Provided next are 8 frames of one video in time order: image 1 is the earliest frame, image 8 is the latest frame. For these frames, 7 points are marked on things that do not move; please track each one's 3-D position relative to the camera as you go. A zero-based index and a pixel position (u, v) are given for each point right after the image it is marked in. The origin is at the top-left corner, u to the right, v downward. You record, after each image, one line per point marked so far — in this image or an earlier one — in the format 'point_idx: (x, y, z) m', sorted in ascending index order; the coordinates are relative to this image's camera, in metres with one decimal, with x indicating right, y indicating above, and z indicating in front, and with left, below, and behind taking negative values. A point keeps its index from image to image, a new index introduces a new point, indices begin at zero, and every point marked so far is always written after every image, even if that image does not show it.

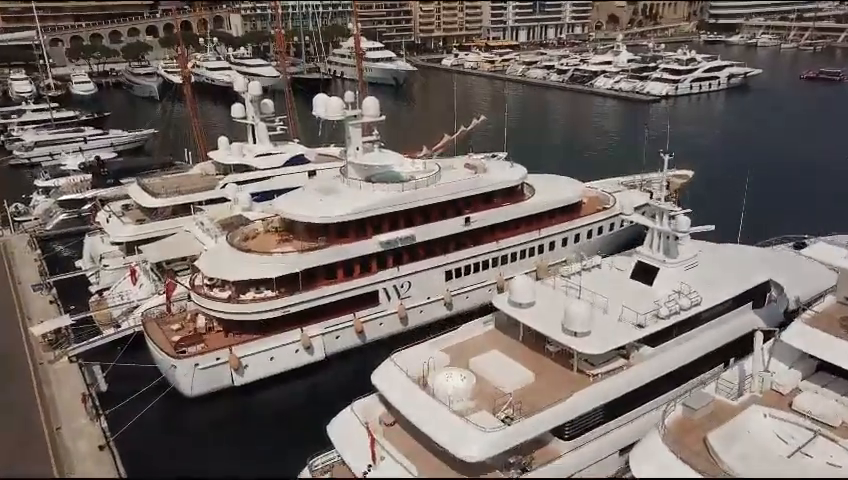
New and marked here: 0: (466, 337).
0: (+1.1, -2.7, +17.8) m
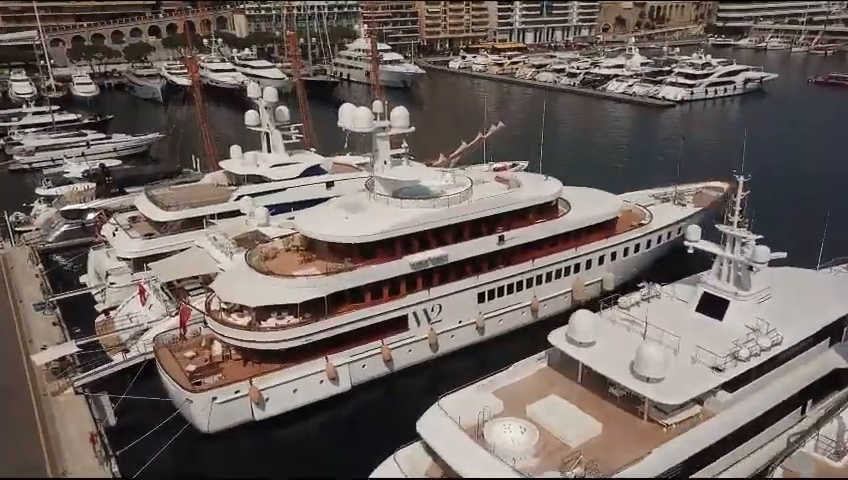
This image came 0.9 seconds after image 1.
0: (+2.3, -3.4, +16.1) m
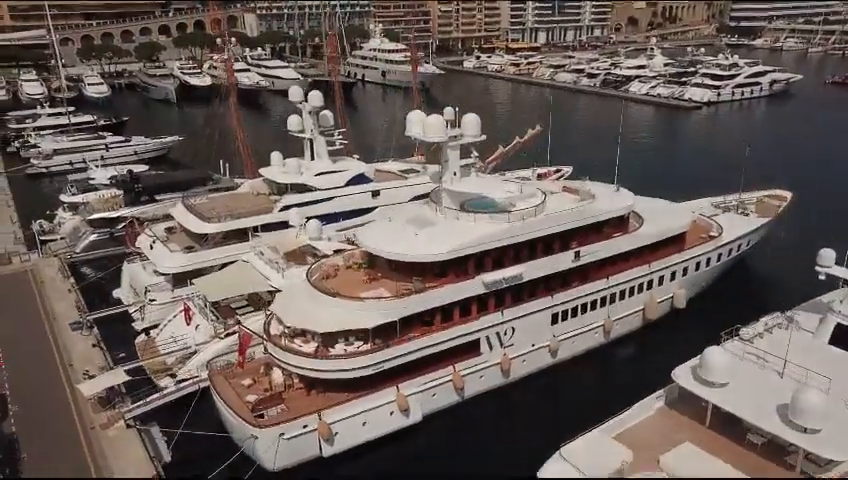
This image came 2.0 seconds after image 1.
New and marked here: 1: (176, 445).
0: (+4.6, -4.0, +14.4) m
1: (-7.1, -5.9, +19.0) m
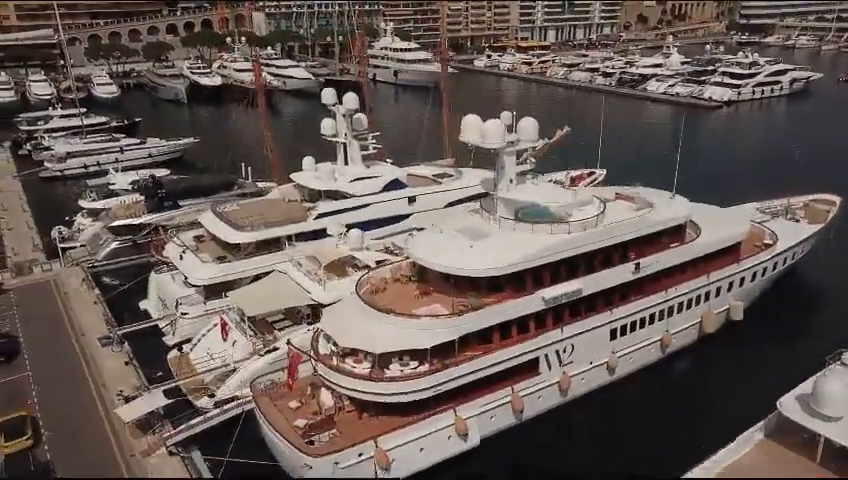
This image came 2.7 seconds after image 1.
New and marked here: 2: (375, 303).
0: (+6.3, -4.3, +13.2) m
1: (-5.5, -6.3, +17.8) m
2: (-1.4, -1.8, +19.3) m
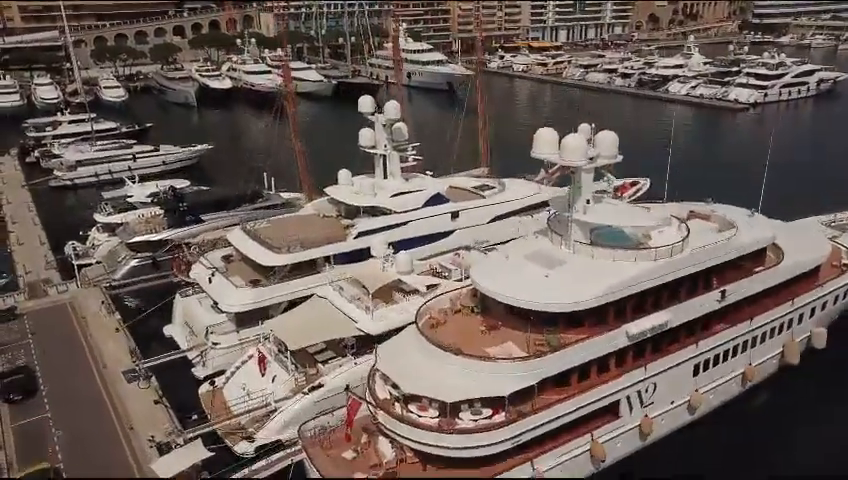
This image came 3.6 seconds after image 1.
0: (+8.1, -5.1, +11.1) m
1: (-3.7, -7.1, +15.7) m
2: (+0.4, -2.6, +17.2) m
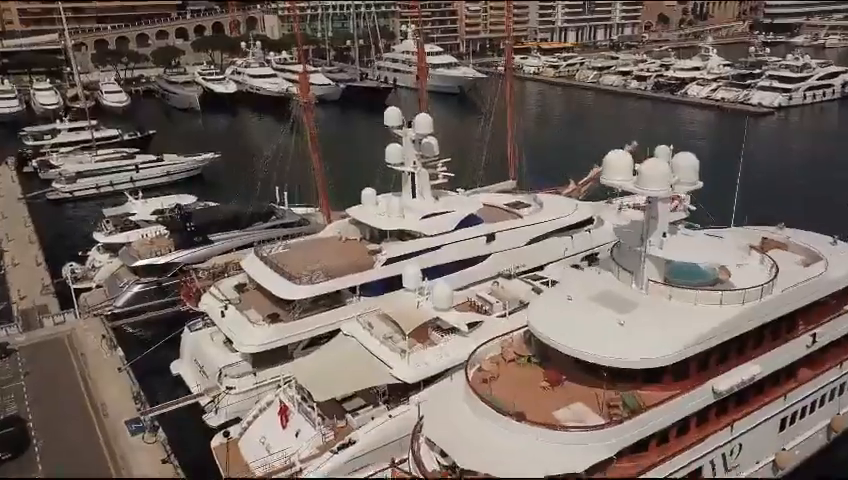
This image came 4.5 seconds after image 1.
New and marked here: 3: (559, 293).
0: (+9.2, -6.0, +8.7) m
1: (-2.5, -8.0, +13.3) m
2: (+1.5, -3.5, +14.8) m
3: (+3.3, -1.3, +16.4) m
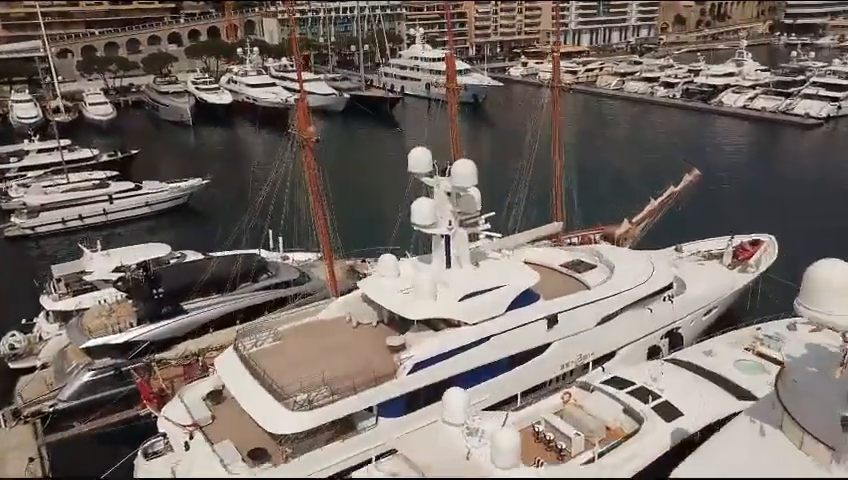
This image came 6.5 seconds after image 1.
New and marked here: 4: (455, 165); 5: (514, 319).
0: (+10.3, -8.2, +2.4) m
1: (-1.4, -10.3, +7.1) m
2: (+2.6, -5.8, +8.6) m
3: (+4.3, -3.6, +10.2) m
4: (+0.8, +2.0, +16.7) m
5: (+2.4, -2.1, +17.6) m
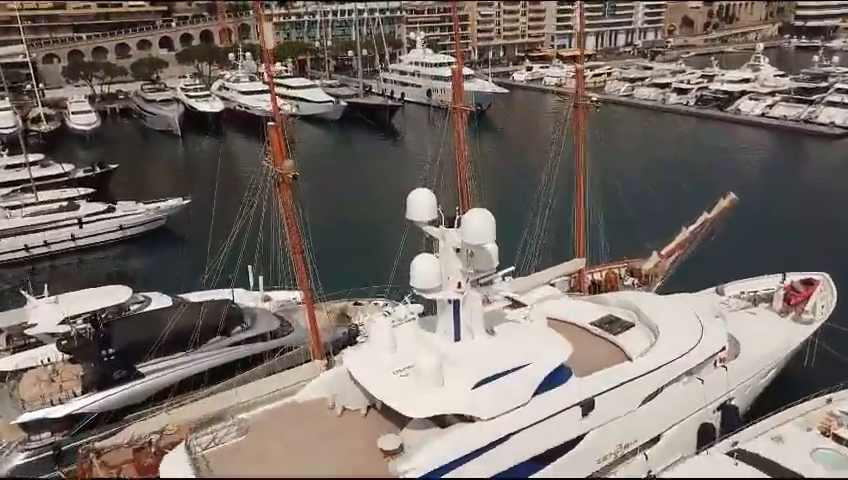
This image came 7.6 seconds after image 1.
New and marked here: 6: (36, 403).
0: (+10.3, -9.6, -1.2) m
1: (-1.4, -11.7, +3.5) m
2: (+2.6, -7.2, +4.9) m
3: (+4.4, -5.0, +6.5) m
4: (+0.8, +0.6, +13.1) m
5: (+2.4, -3.5, +13.9) m
6: (-10.7, -4.5, +18.4) m
